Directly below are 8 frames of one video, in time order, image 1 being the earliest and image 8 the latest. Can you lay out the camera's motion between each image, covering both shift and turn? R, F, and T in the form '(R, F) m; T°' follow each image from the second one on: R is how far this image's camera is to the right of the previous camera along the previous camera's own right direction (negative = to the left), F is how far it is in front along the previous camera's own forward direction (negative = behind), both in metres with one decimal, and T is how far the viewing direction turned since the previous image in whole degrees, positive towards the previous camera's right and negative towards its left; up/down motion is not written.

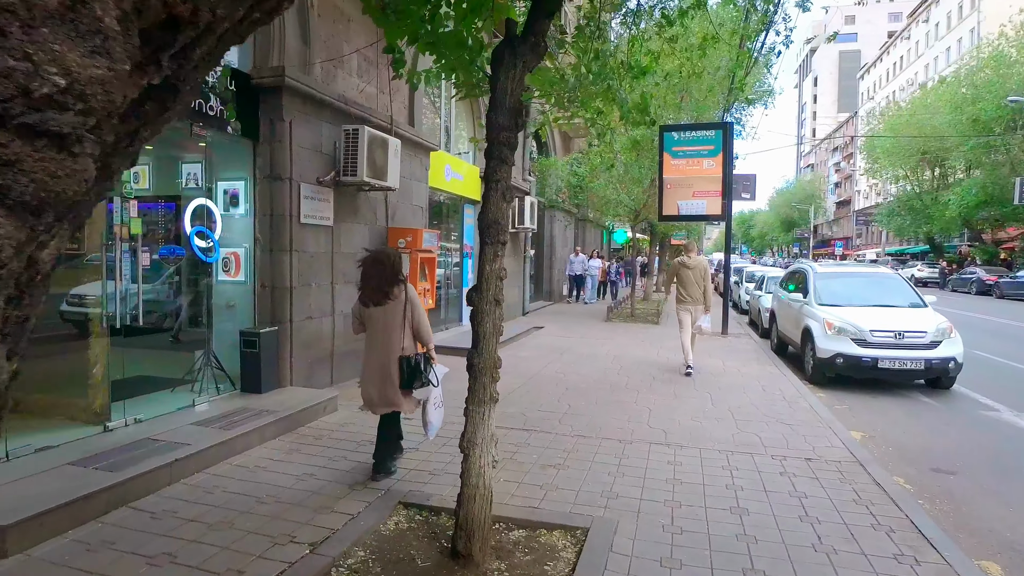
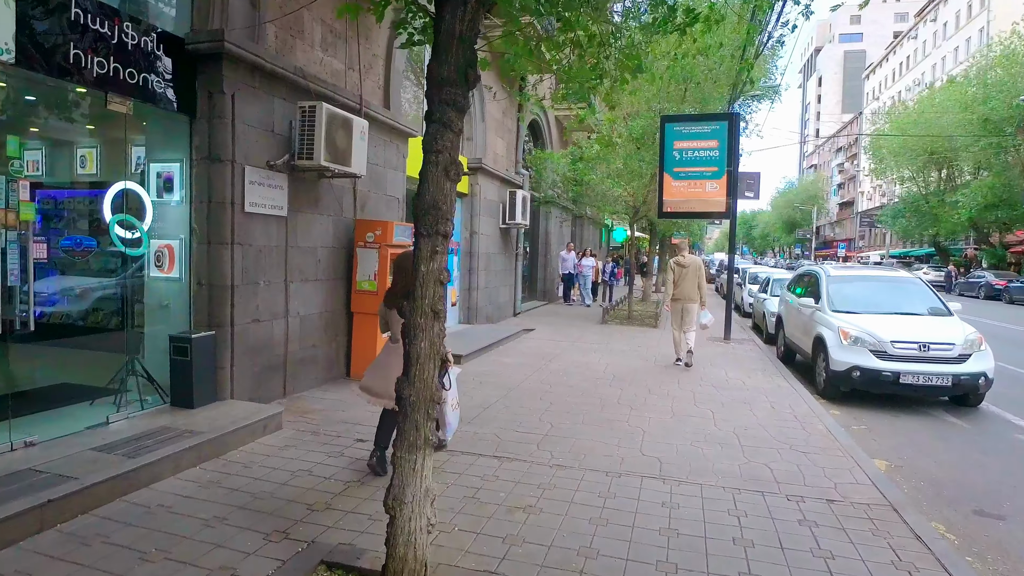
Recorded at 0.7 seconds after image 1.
(+0.2, +0.8) m; 0°
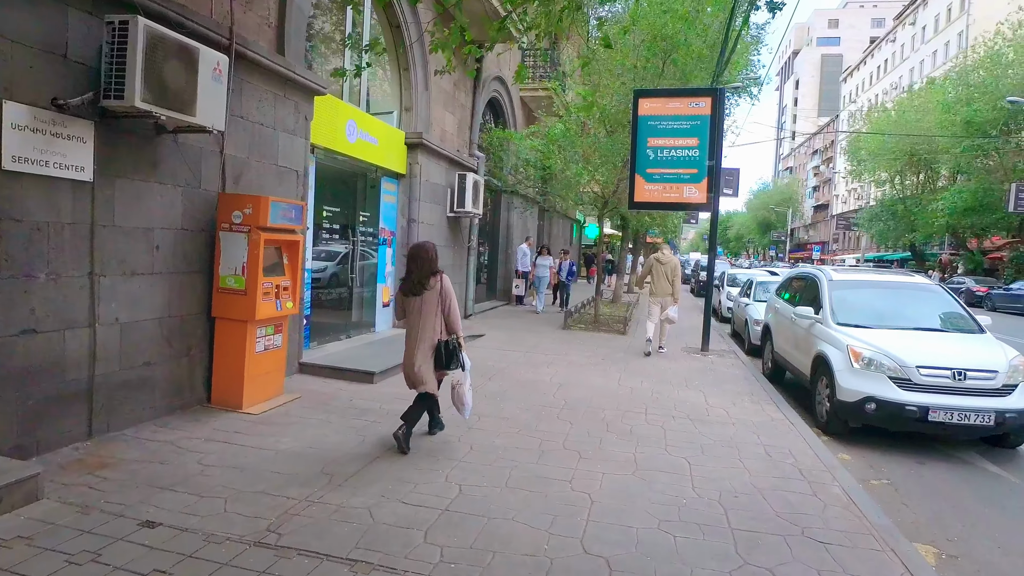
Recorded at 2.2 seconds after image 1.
(+0.5, +1.8) m; +2°
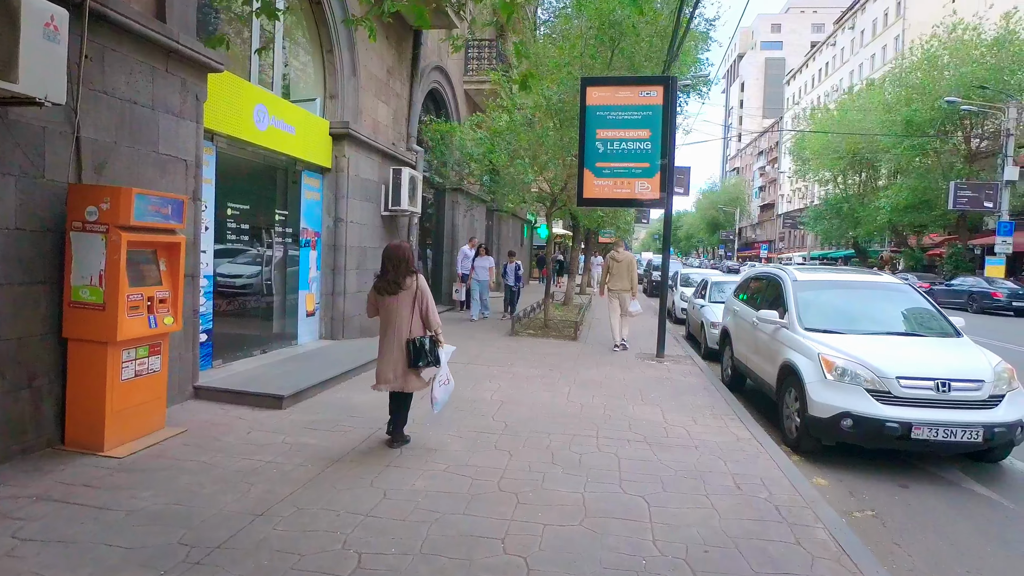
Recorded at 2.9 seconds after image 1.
(+0.2, +0.9) m; +4°
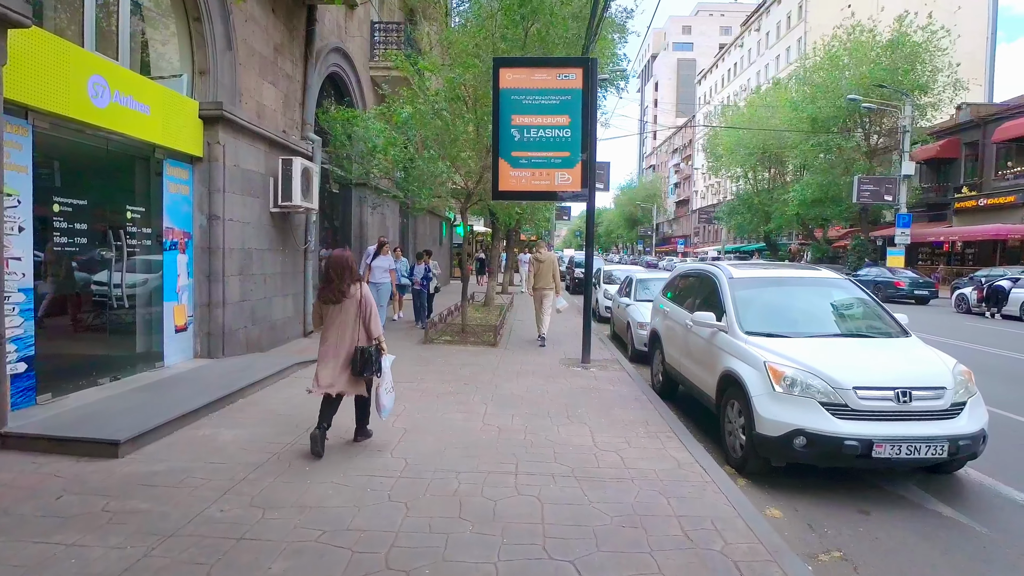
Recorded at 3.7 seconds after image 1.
(+0.2, +1.0) m; +7°
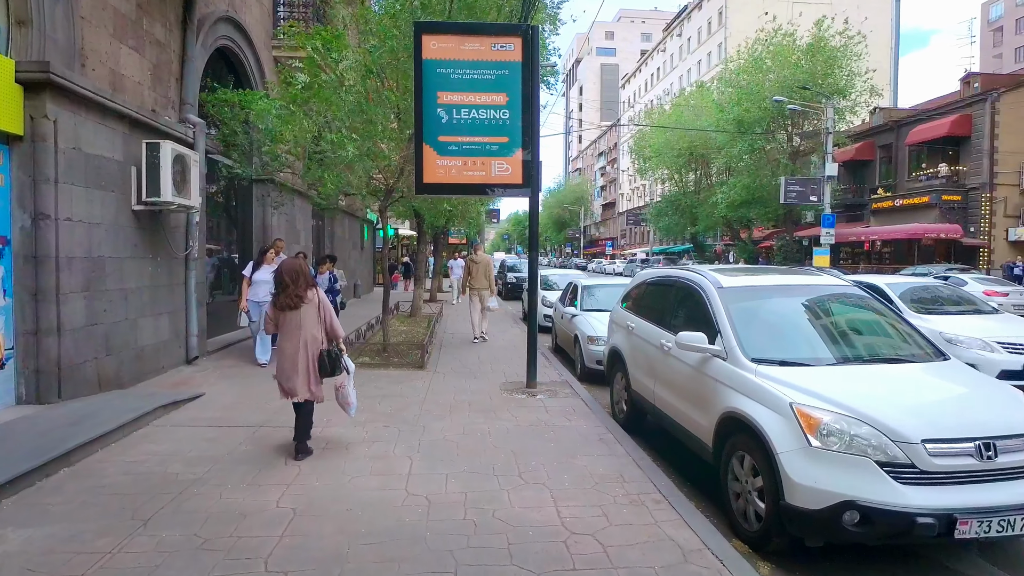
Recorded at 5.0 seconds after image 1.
(0.0, +1.5) m; +6°
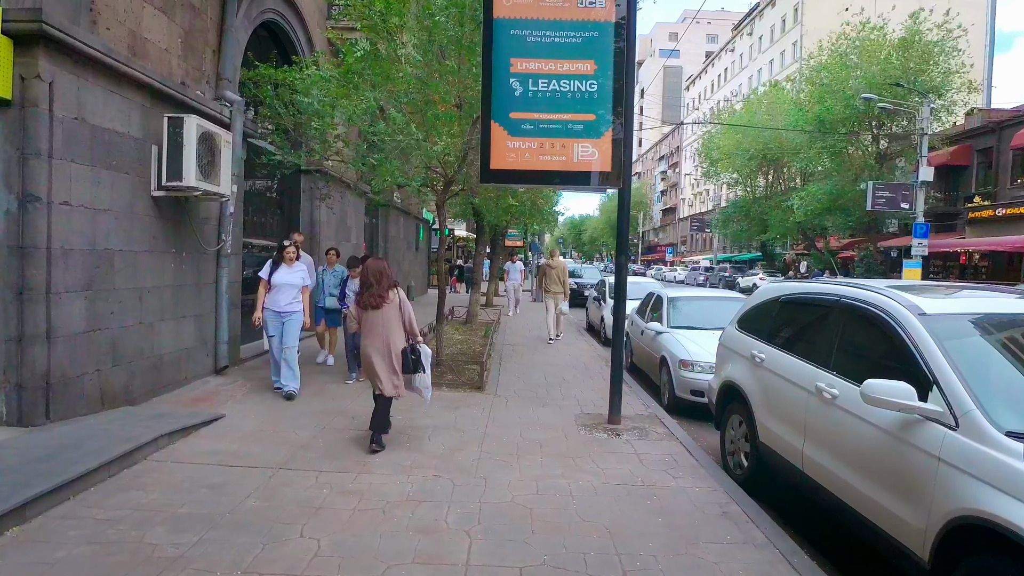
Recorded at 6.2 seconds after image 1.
(-0.3, +1.4) m; -5°
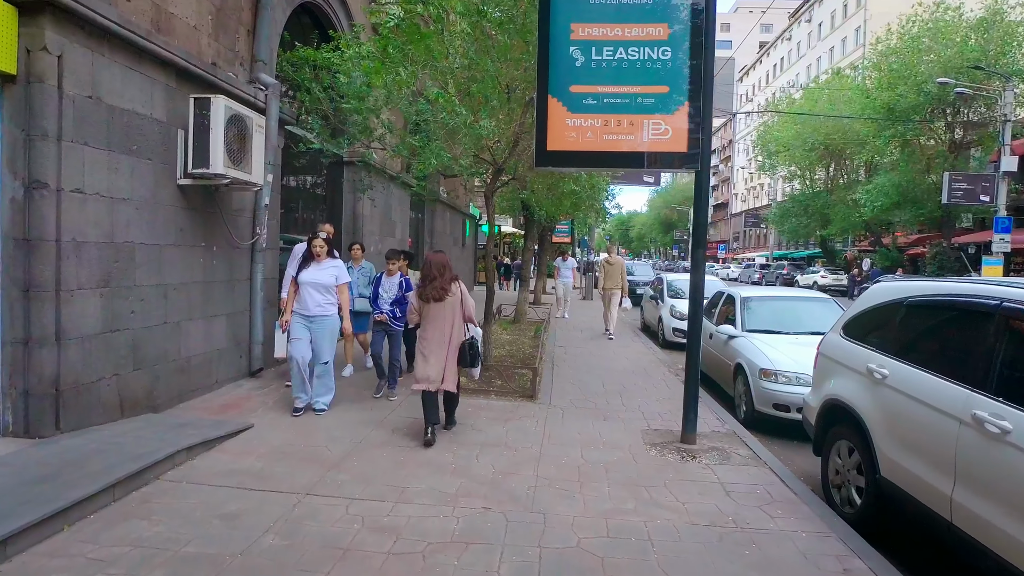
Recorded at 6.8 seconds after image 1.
(-0.1, +0.7) m; -4°
